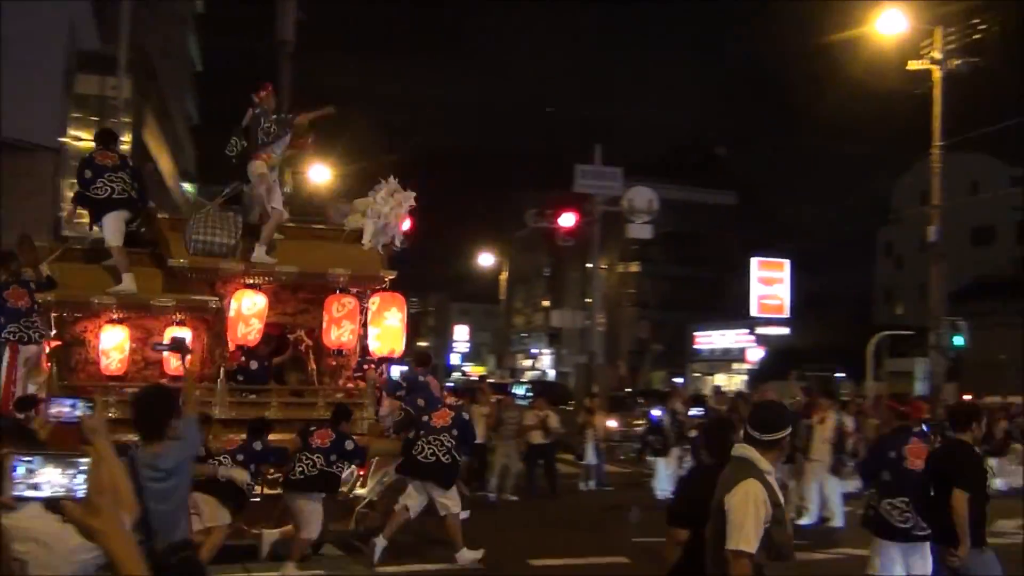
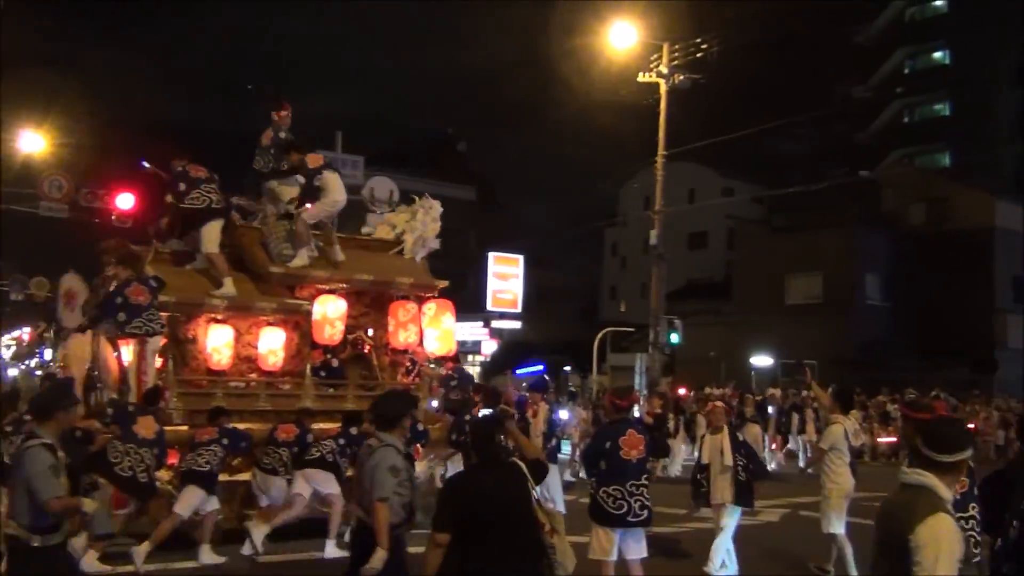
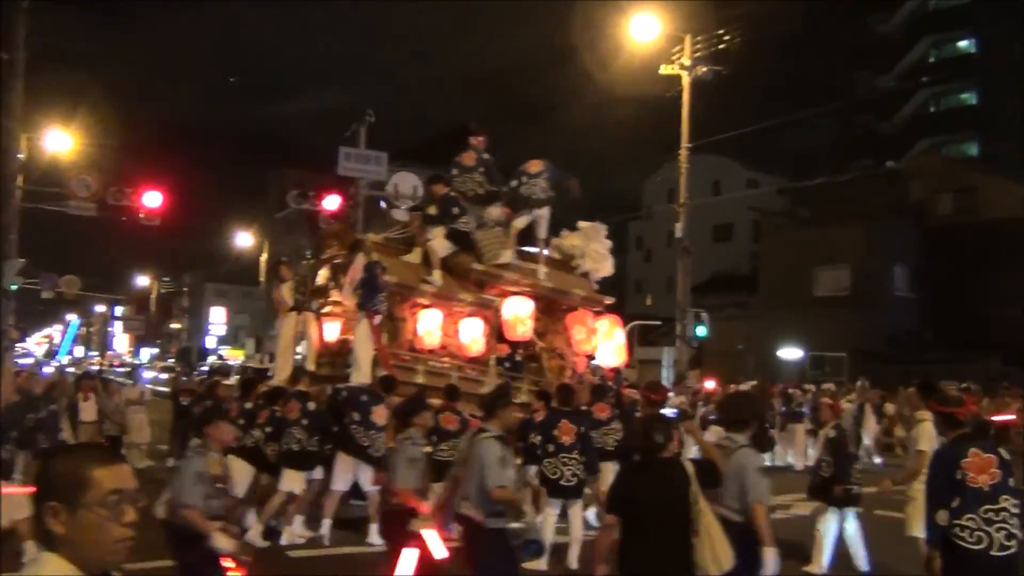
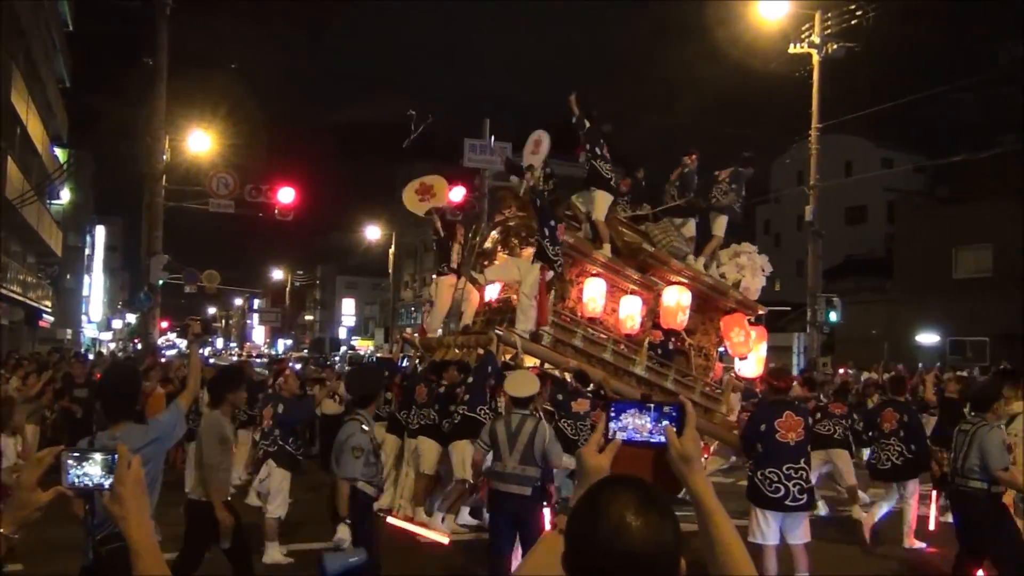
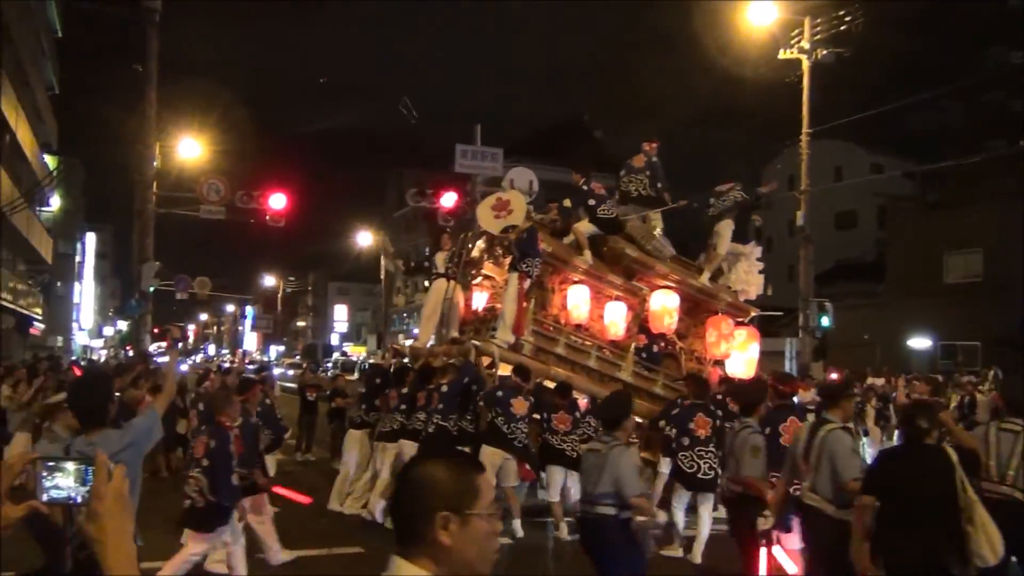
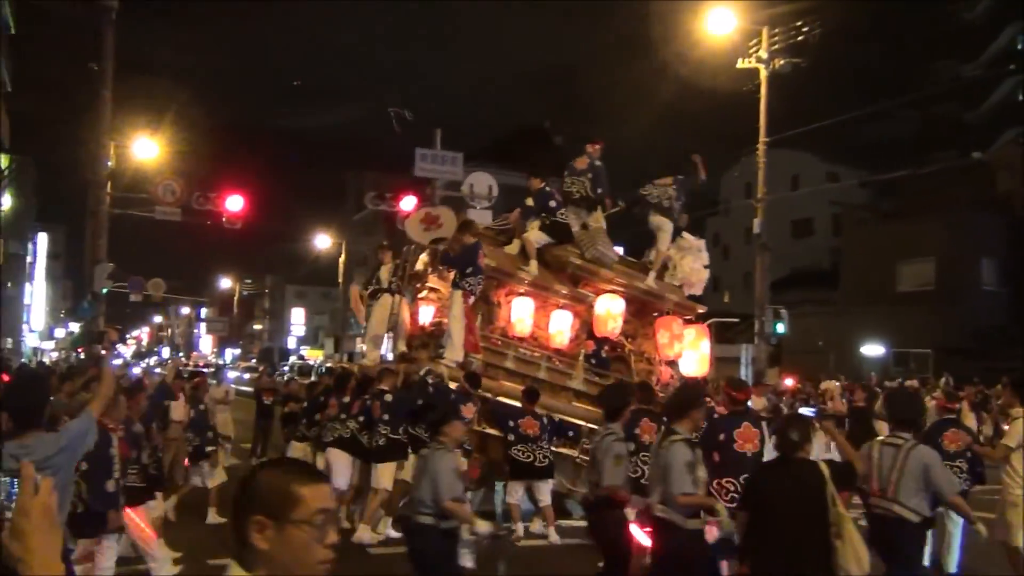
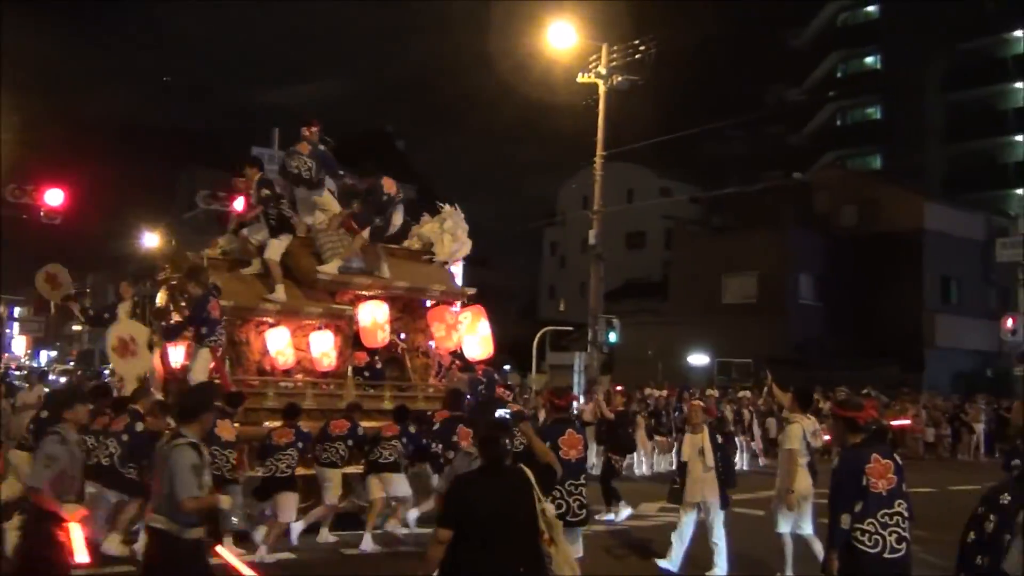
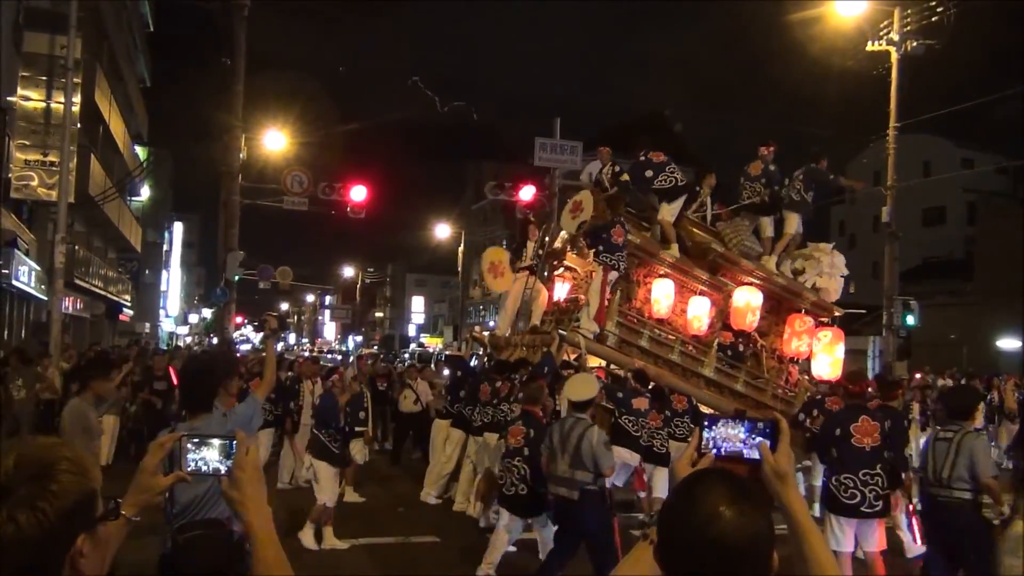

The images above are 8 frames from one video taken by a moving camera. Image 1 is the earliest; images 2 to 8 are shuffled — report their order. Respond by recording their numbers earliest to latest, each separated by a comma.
2, 7, 3, 6, 5, 8, 4
